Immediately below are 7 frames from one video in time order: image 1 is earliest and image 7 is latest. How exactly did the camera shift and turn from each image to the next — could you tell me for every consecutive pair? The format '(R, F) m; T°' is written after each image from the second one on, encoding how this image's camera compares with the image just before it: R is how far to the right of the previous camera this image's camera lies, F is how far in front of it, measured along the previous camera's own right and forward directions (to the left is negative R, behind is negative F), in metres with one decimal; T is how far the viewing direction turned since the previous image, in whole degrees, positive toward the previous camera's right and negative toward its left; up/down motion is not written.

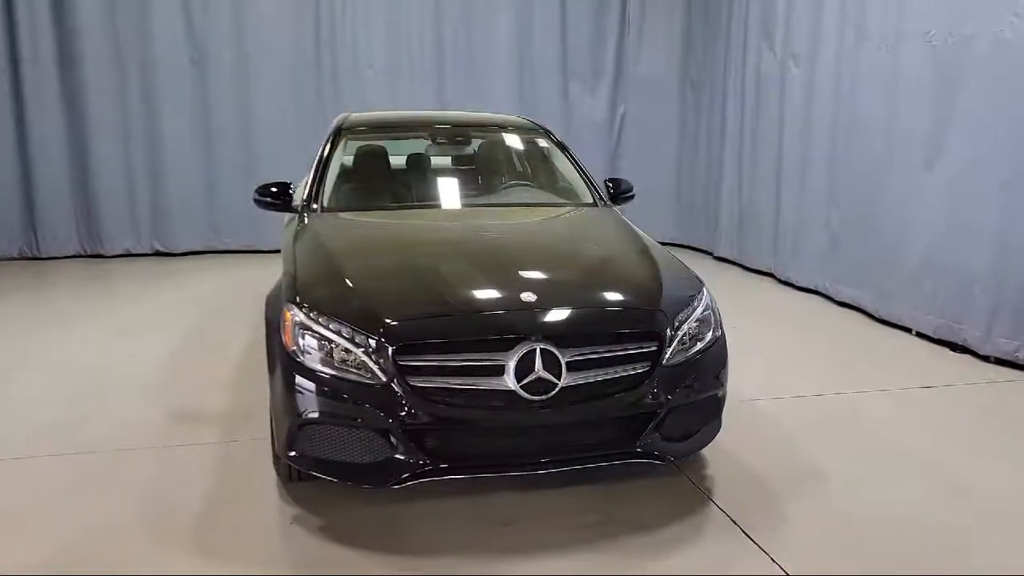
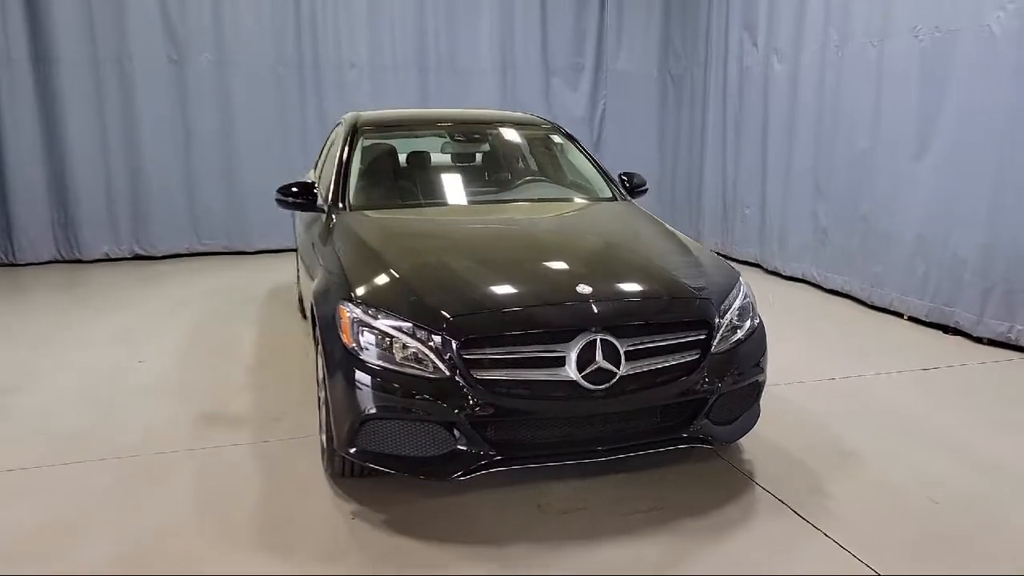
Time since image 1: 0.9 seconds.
(-0.3, 0.0) m; +3°
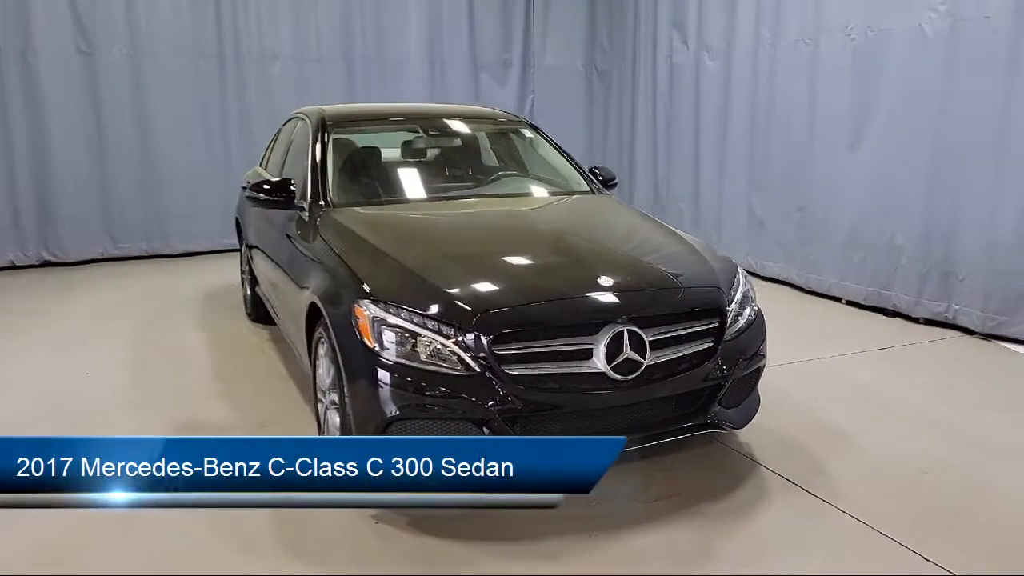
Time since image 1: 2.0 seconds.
(-0.4, 0.0) m; +7°
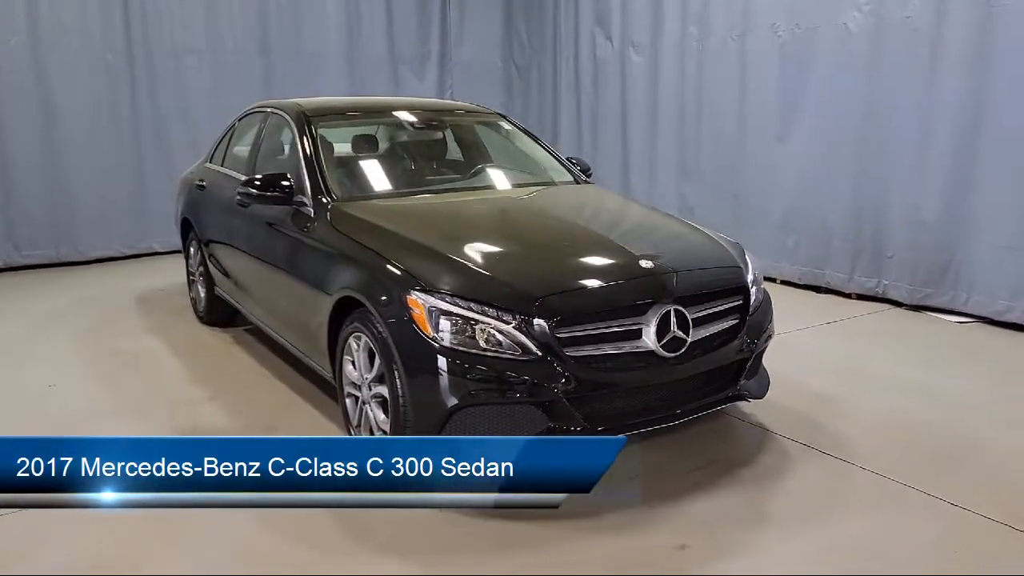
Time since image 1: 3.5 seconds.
(-0.5, 0.0) m; +9°
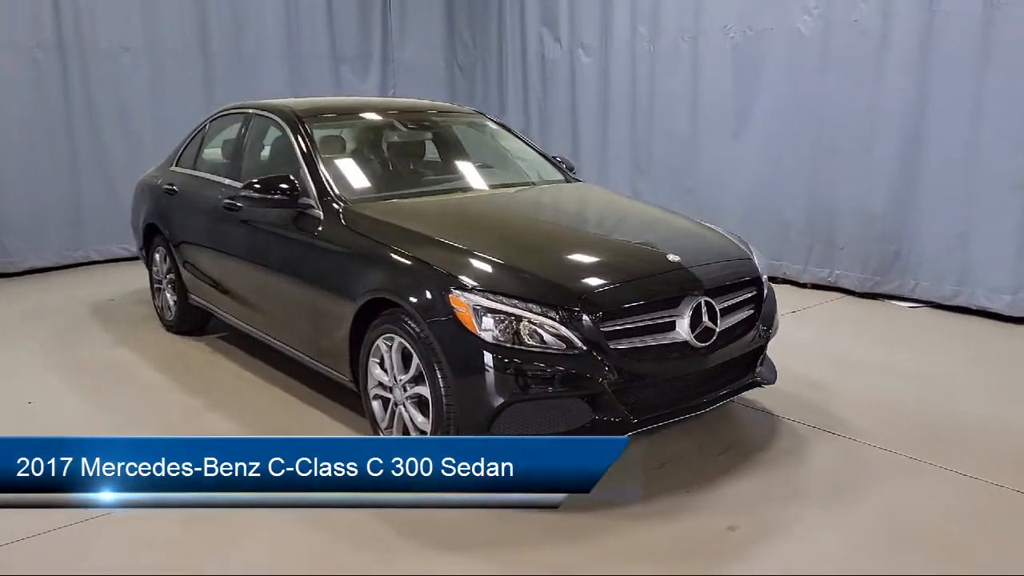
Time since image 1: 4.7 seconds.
(-0.4, 0.0) m; +6°
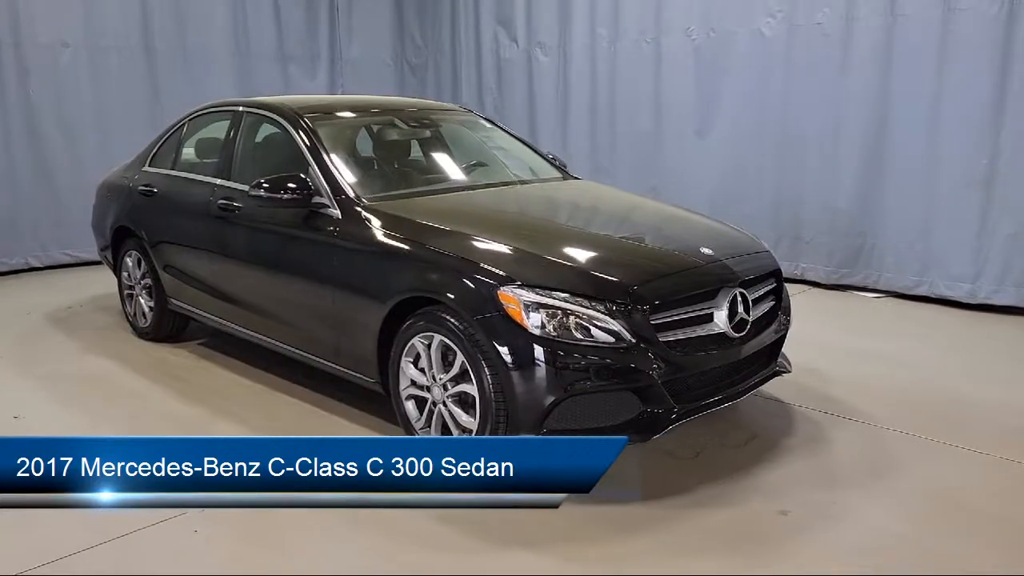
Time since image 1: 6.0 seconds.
(-0.4, 0.0) m; +6°
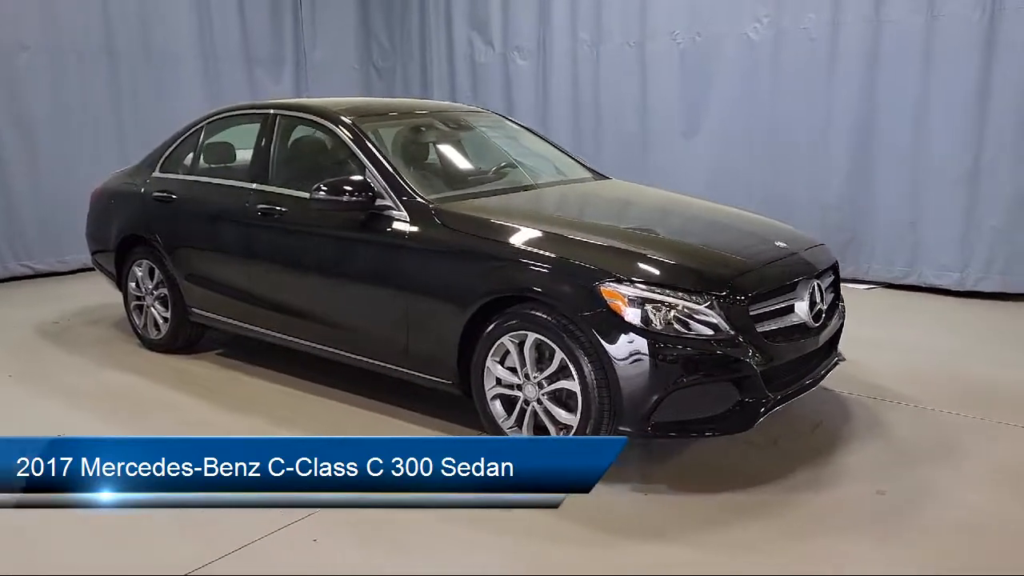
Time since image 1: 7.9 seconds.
(-0.5, 0.0) m; +6°
